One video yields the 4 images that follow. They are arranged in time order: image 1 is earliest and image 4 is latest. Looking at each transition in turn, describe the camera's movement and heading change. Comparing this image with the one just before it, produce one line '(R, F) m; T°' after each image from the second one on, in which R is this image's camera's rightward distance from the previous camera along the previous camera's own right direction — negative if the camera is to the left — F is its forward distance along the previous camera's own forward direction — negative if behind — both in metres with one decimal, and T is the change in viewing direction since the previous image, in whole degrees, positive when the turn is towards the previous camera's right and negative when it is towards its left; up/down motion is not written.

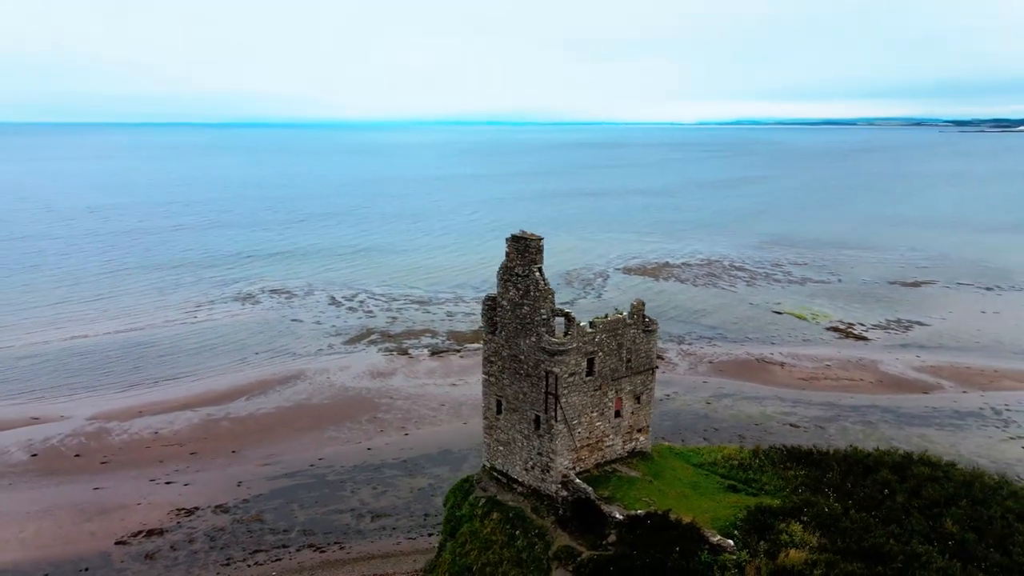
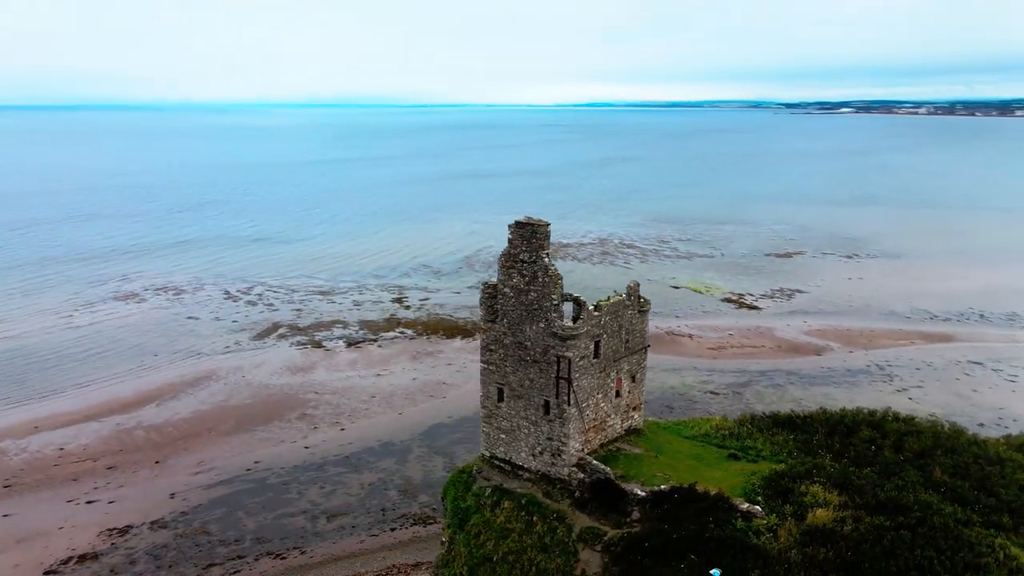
(-2.1, +0.3) m; +10°
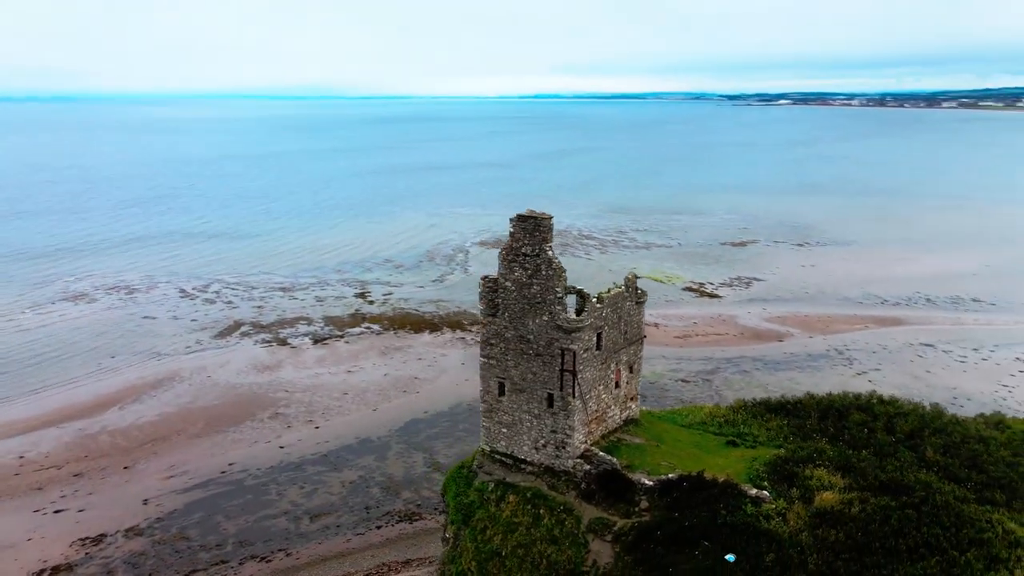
(-0.8, +0.1) m; +4°
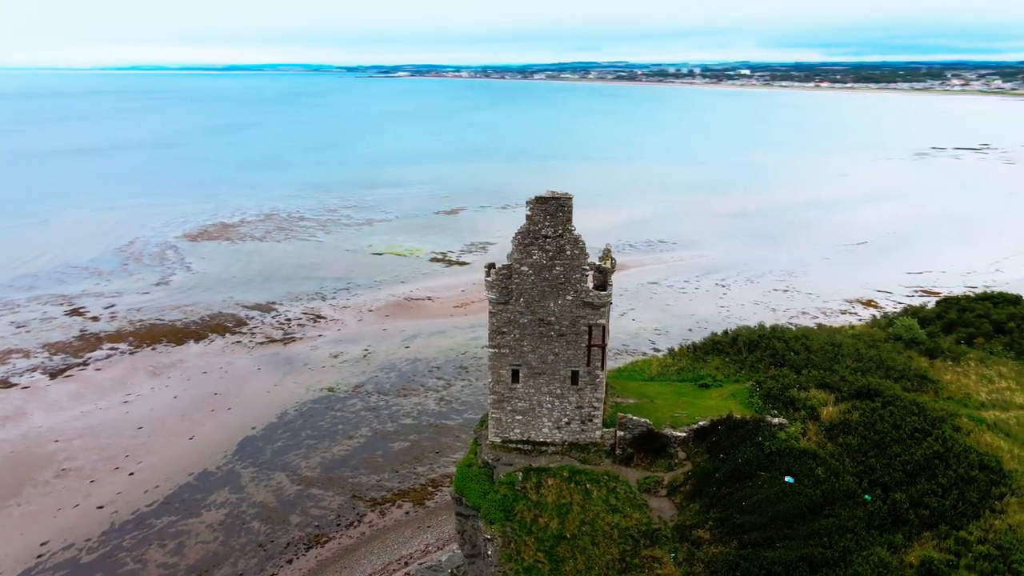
(-5.5, +1.6) m; +26°
